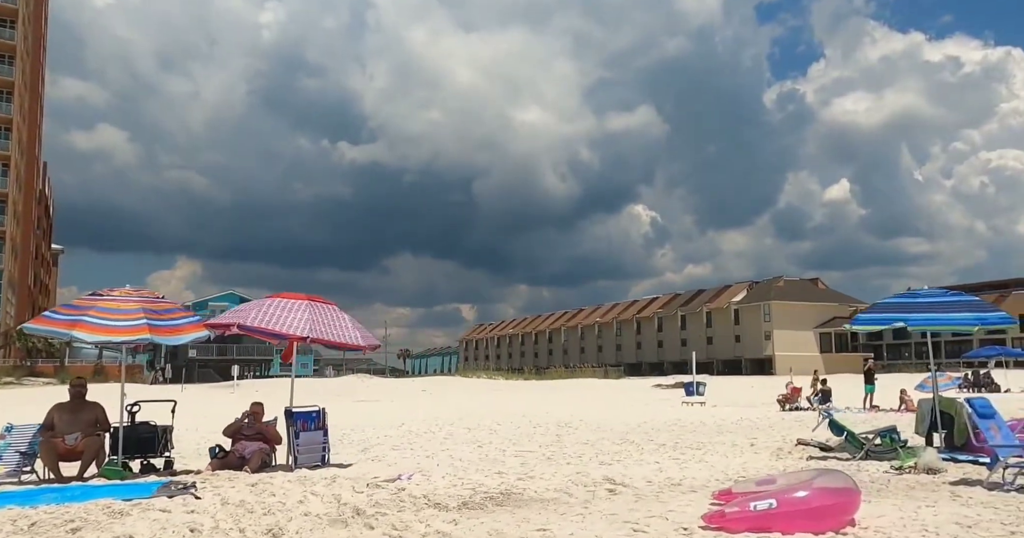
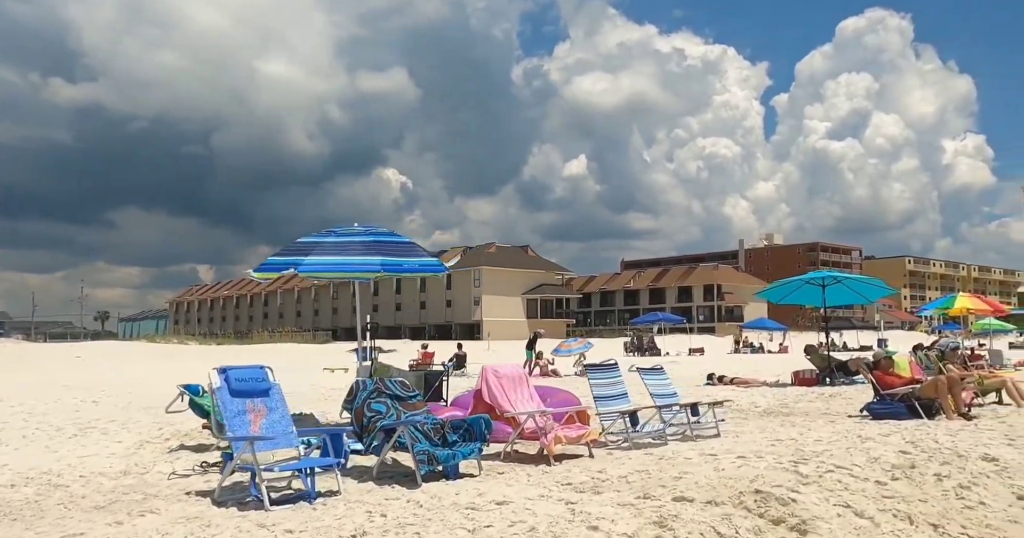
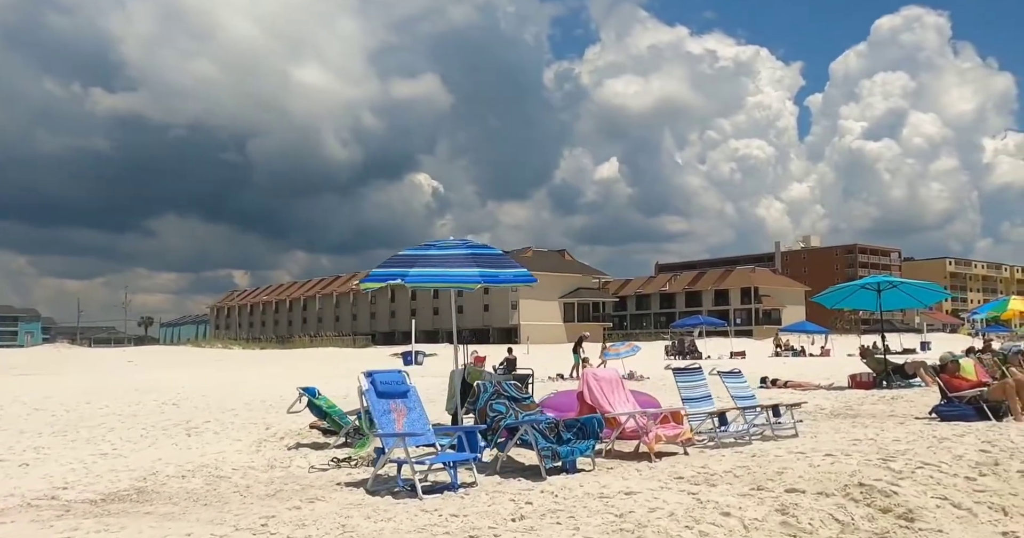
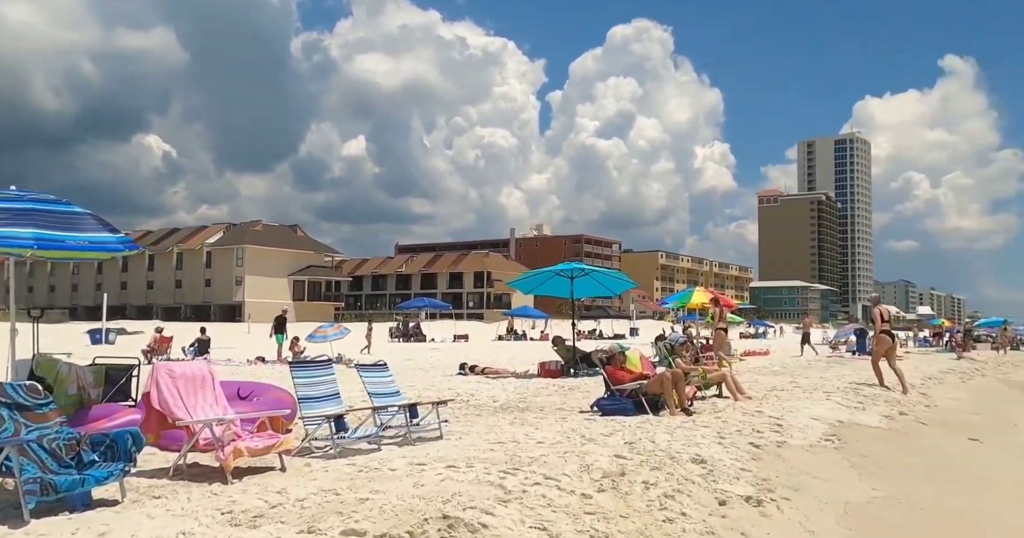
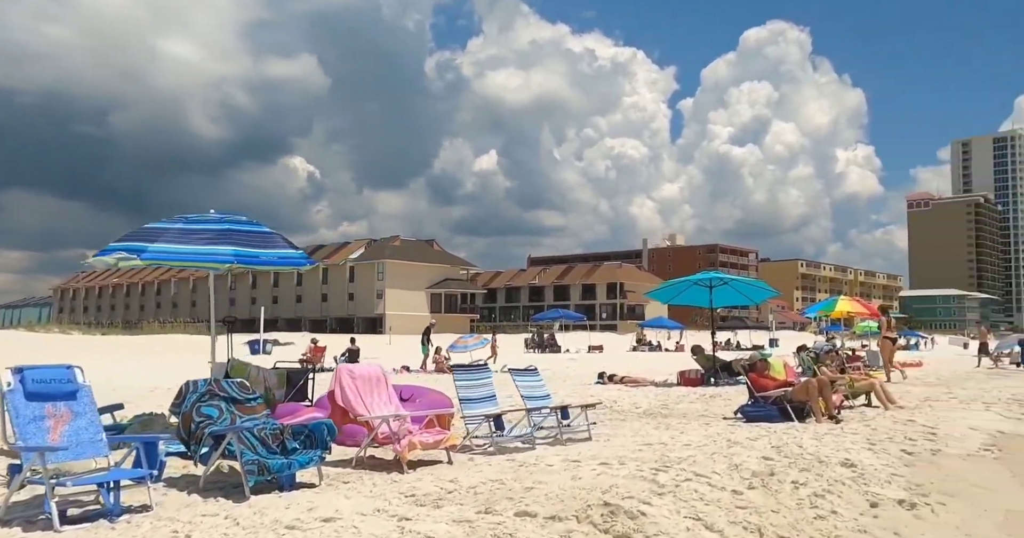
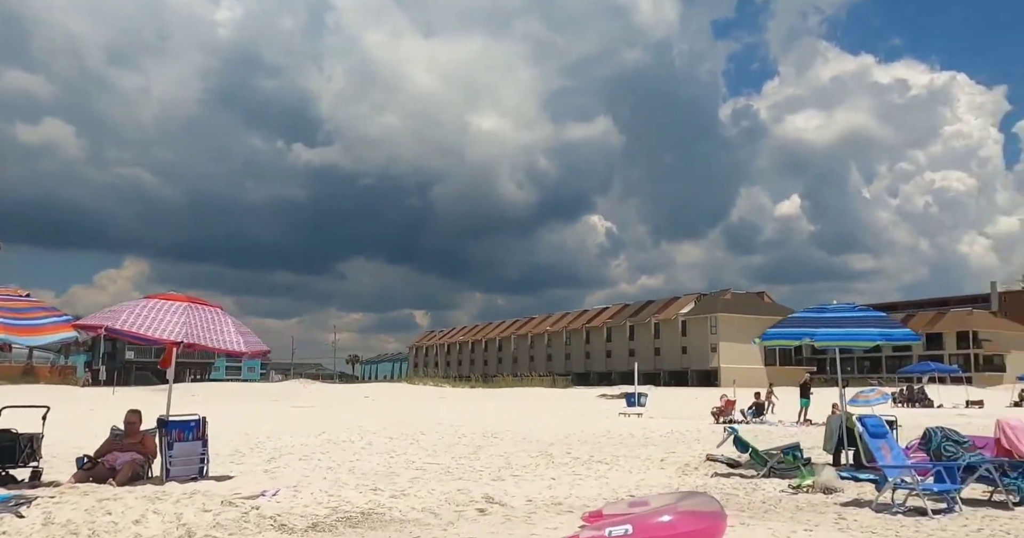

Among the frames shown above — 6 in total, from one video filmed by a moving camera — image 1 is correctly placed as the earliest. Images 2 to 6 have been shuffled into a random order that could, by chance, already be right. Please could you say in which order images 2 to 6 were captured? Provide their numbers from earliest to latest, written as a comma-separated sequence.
6, 3, 2, 5, 4
